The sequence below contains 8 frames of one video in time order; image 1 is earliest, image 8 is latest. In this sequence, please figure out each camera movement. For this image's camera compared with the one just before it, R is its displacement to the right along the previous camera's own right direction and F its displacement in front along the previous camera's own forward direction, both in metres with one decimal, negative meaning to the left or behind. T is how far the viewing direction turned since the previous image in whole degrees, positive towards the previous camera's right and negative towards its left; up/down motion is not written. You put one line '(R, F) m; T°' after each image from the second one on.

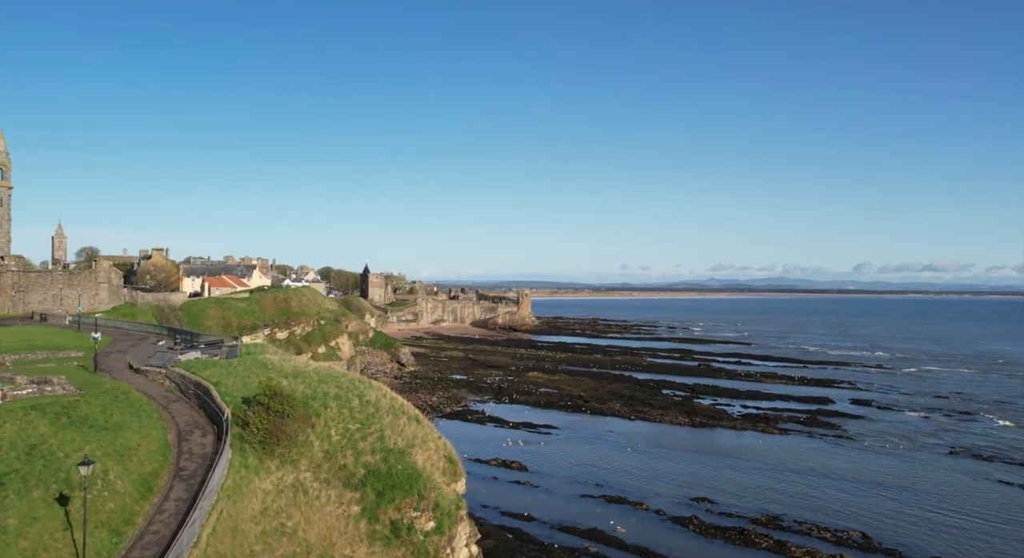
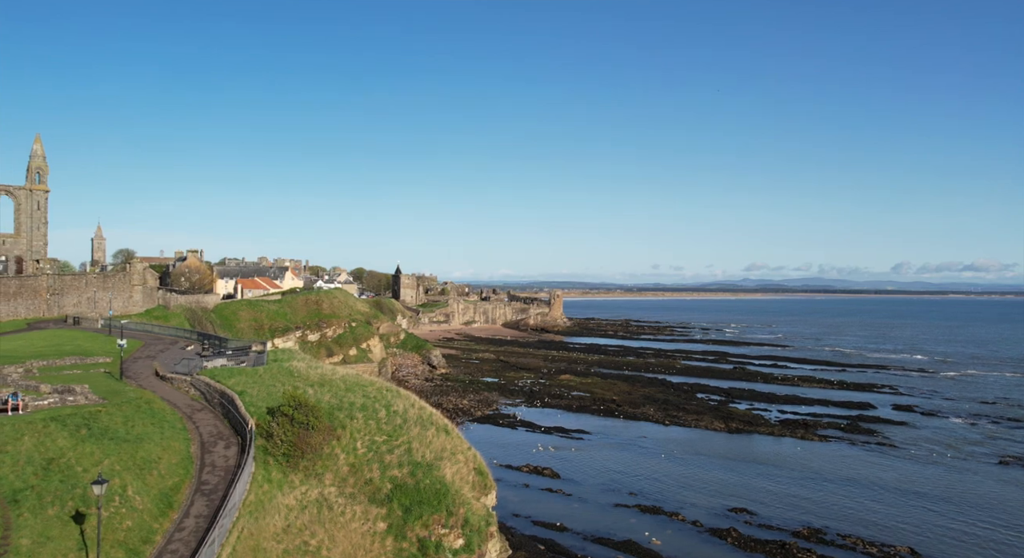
(0.0, +0.8) m; -3°
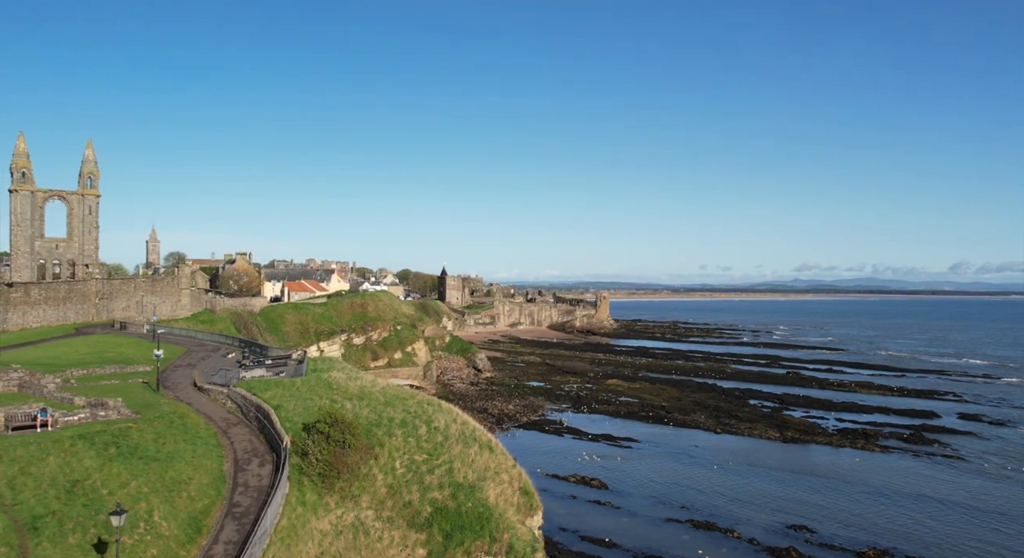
(-0.1, +1.2) m; -4°
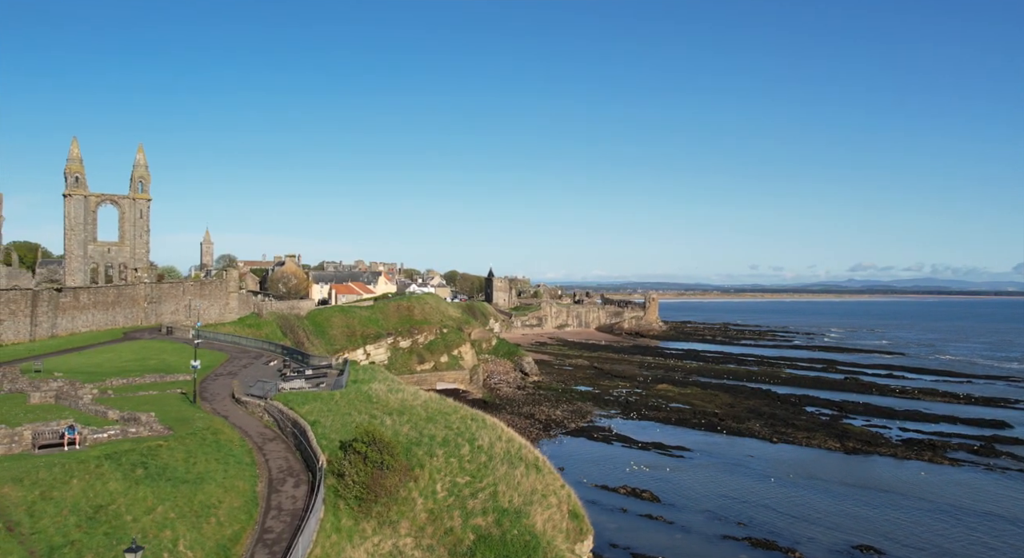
(-0.1, +1.2) m; -4°
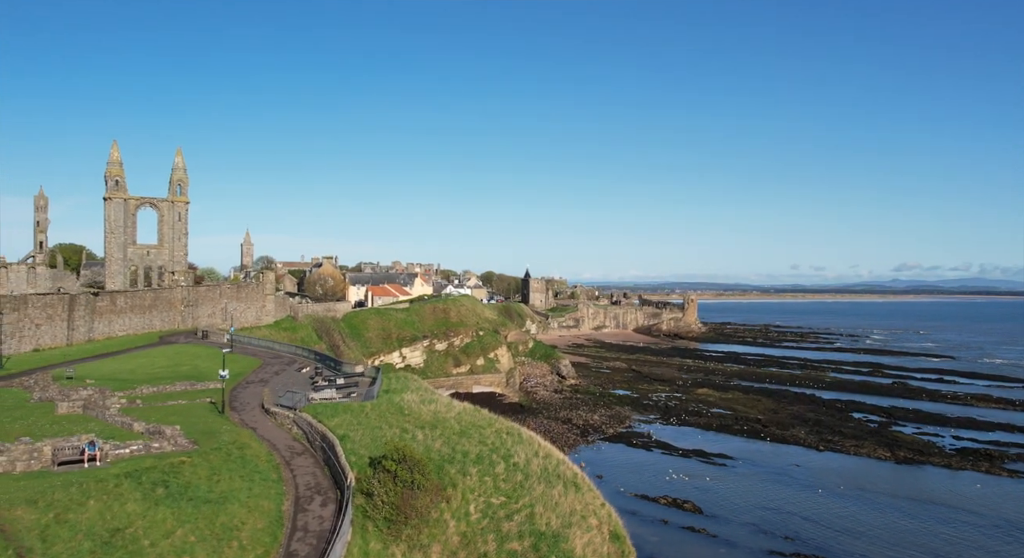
(0.0, +0.9) m; -3°
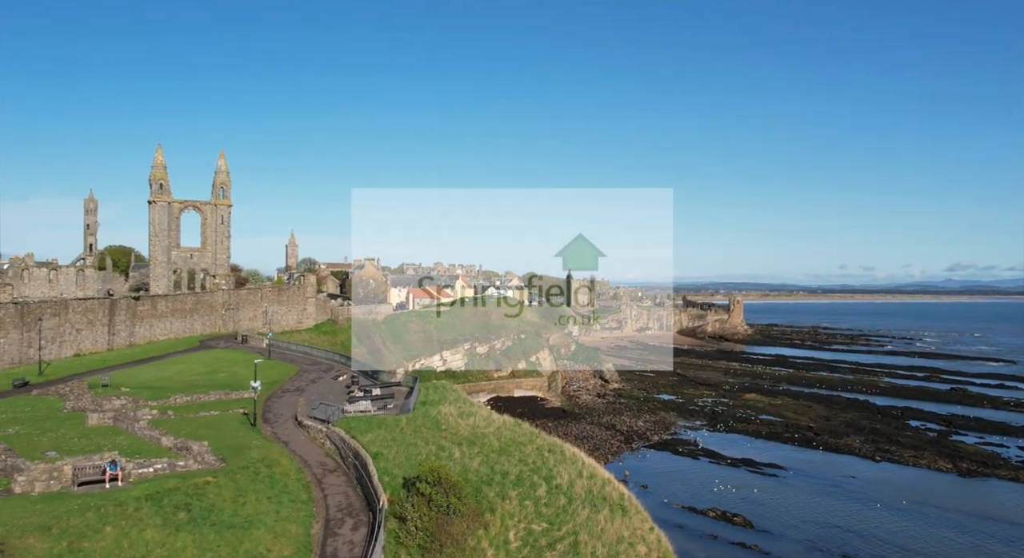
(0.0, +1.0) m; -3°
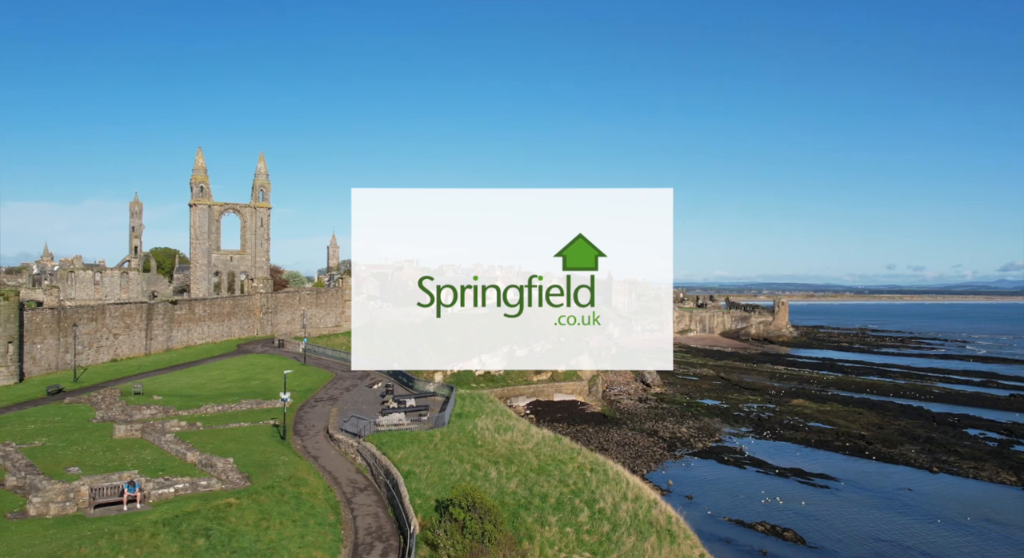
(0.0, +1.0) m; -3°
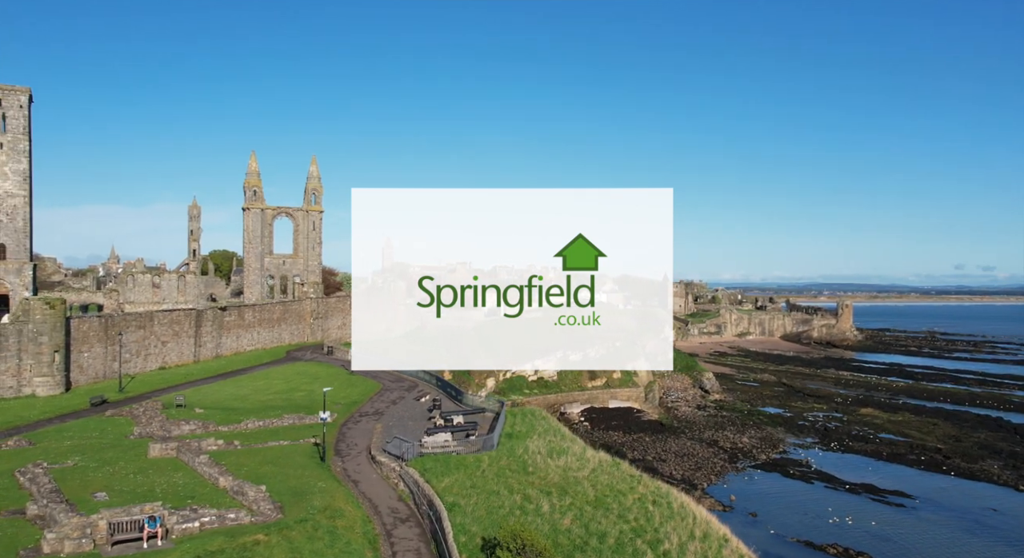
(0.0, +1.4) m; -4°
